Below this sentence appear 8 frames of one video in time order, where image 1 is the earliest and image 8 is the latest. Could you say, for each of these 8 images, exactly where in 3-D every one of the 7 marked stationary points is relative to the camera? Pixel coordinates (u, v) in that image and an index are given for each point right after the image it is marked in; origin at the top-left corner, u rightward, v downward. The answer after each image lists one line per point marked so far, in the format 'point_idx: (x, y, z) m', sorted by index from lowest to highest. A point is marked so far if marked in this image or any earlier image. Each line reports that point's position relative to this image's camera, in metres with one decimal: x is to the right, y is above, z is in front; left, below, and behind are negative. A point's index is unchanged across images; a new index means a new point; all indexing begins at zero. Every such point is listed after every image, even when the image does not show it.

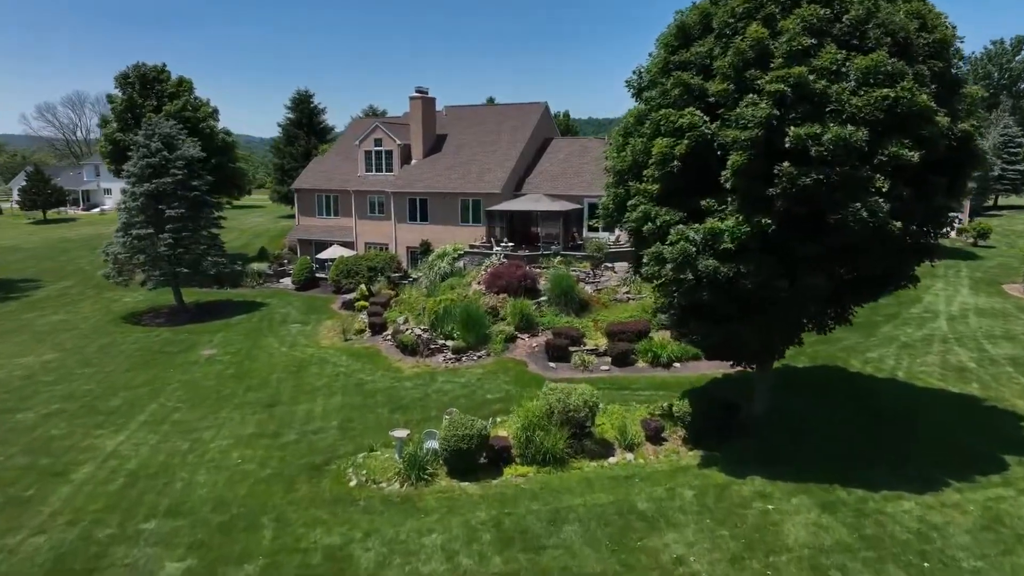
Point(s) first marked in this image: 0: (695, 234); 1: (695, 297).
0: (+4.0, +1.2, +15.4) m
1: (+4.1, -0.2, +15.8) m
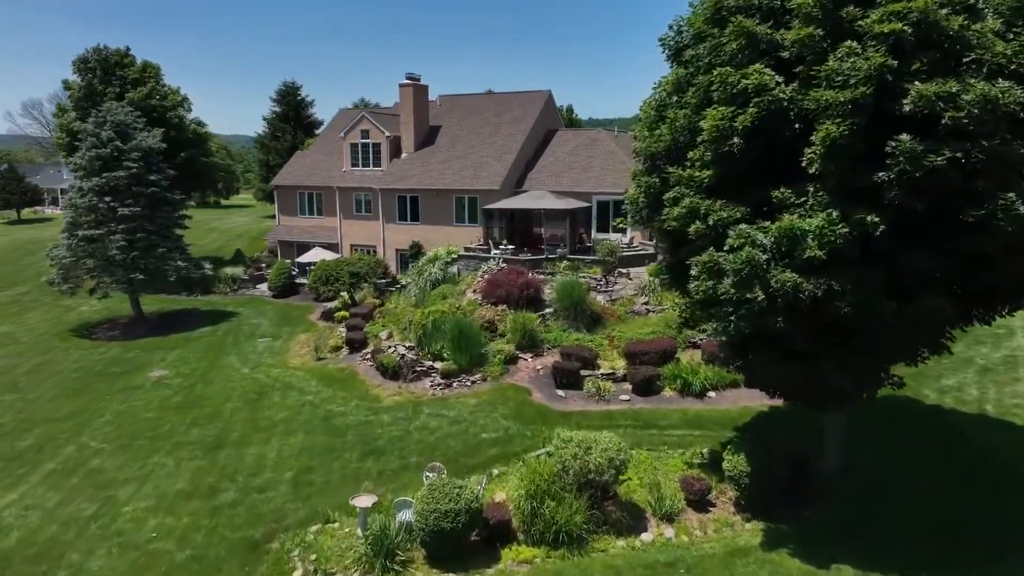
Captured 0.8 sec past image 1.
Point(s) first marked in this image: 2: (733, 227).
0: (+4.0, +0.8, +11.2) m
1: (+4.1, -0.6, +11.5) m
2: (+3.8, +1.0, +11.9) m
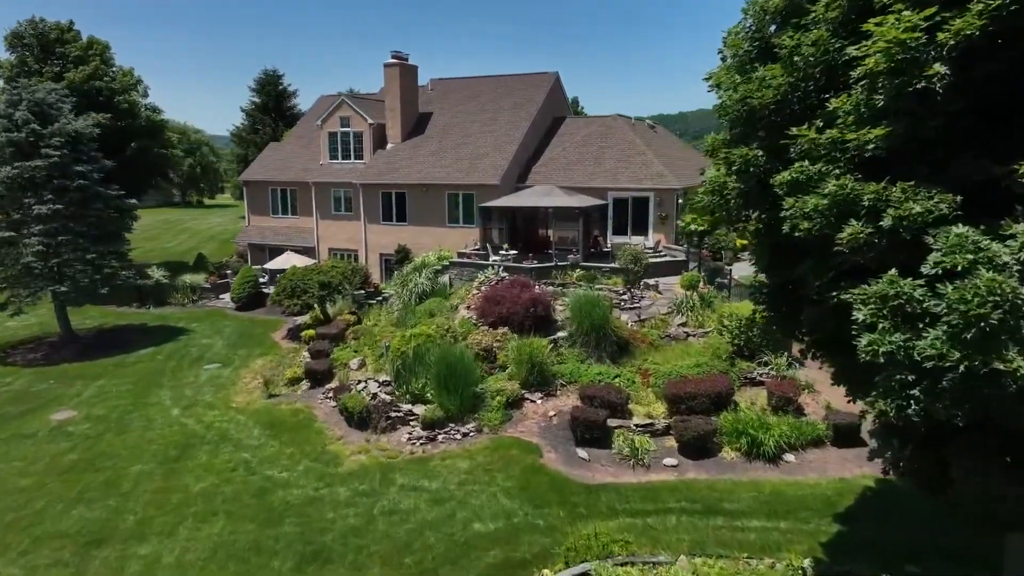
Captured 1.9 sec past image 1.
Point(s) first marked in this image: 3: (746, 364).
0: (+4.1, +0.3, +5.7) m
1: (+4.3, -1.1, +6.1) m
2: (+3.9, +0.5, +6.5) m
3: (+6.3, -2.1, +18.9) m
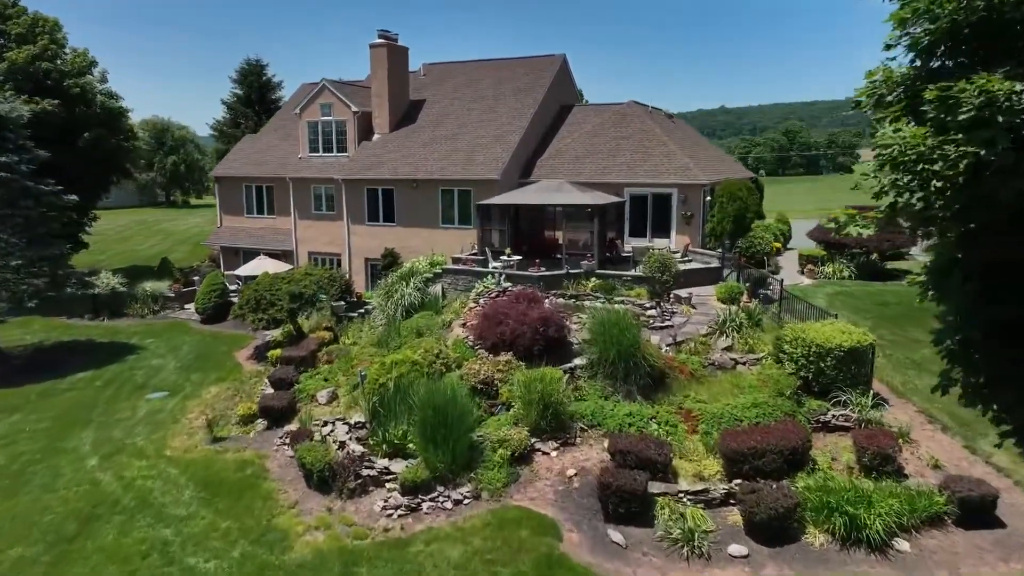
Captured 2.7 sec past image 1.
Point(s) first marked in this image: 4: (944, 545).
0: (+4.3, -0.1, +1.6) m
1: (+4.4, -1.5, +2.0) m
2: (+4.1, +0.2, +2.4) m
3: (+6.4, -2.4, +14.8) m
4: (+6.7, -4.0, +10.9) m
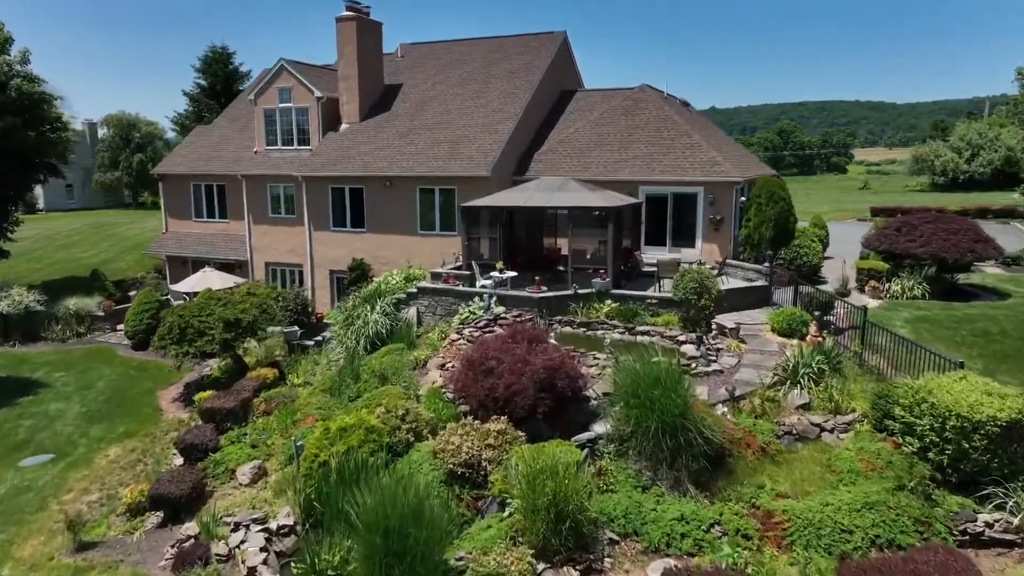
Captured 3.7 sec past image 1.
0: (+4.4, -0.7, -3.2) m
1: (+4.5, -2.1, -2.8) m
2: (+4.2, -0.5, -2.4) m
3: (+6.4, -3.1, +10.0) m
4: (+6.7, -4.6, +6.1) m
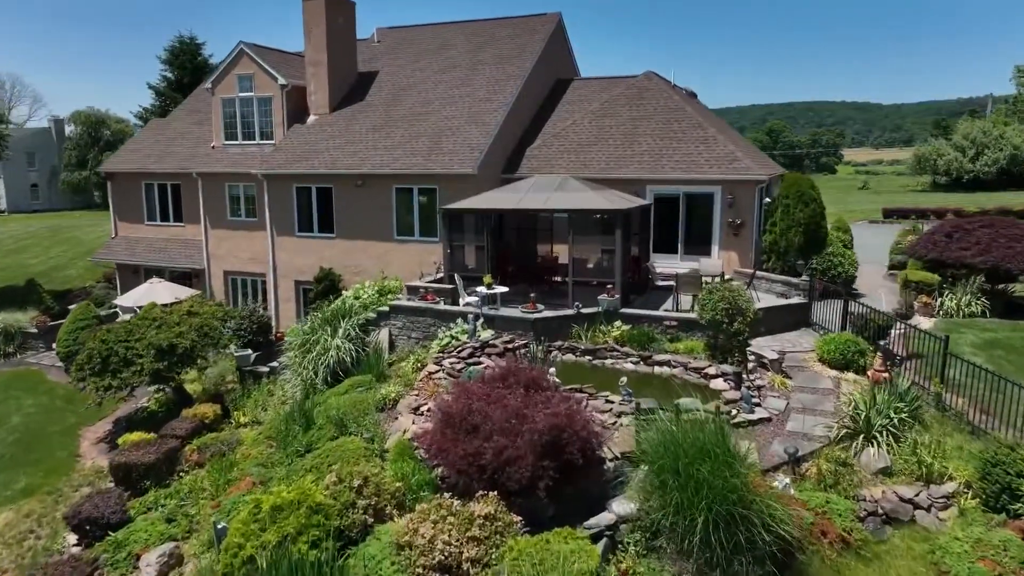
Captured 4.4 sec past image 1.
0: (+4.6, -1.1, -6.2) m
1: (+4.7, -2.5, -5.8) m
2: (+4.3, -0.9, -5.4) m
3: (+6.3, -3.5, +7.0) m
4: (+6.7, -5.0, +3.1) m
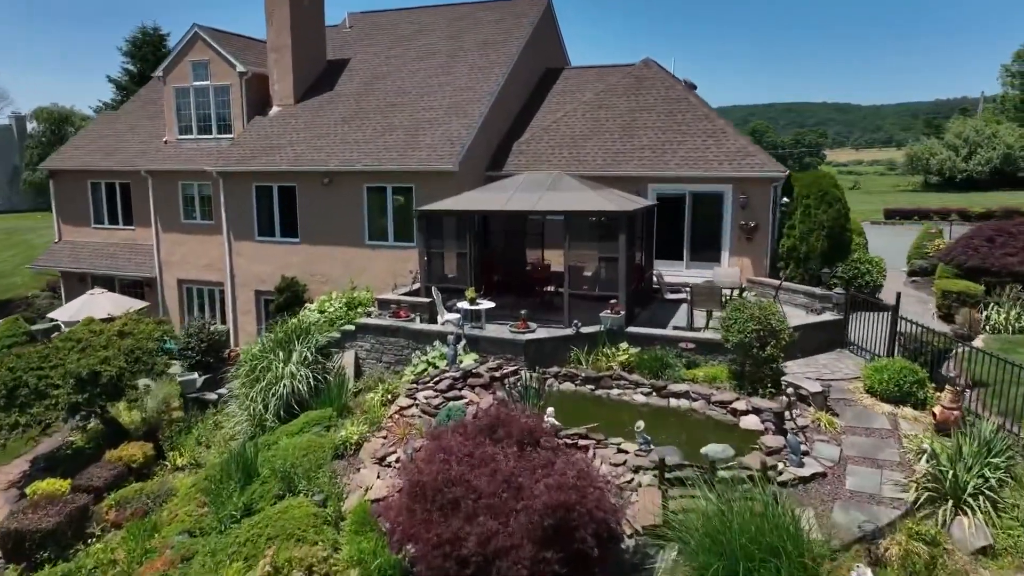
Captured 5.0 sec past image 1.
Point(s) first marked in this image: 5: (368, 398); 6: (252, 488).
0: (+4.8, -1.4, -8.4) m
1: (+4.9, -2.8, -8.1) m
2: (+4.5, -1.1, -7.7) m
3: (+6.3, -3.7, +4.8) m
4: (+6.8, -5.3, +1.0) m
5: (-2.6, -1.9, +12.7) m
6: (-3.7, -2.9, +10.1) m
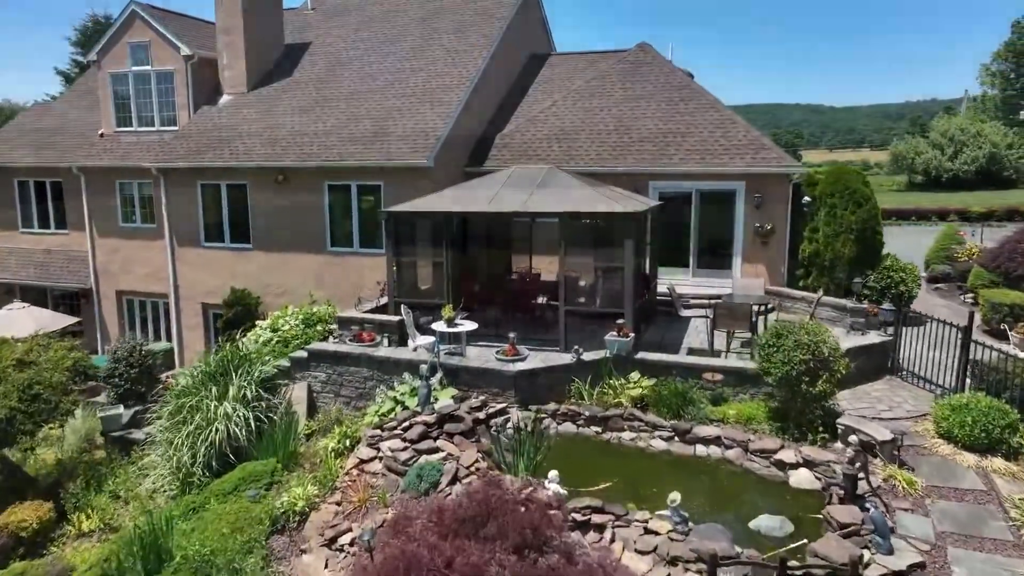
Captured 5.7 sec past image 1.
0: (+5.3, -1.6, -10.7) m
1: (+5.4, -3.0, -10.3) m
2: (+5.0, -1.4, -9.9) m
3: (+6.3, -4.0, +2.7) m
4: (+7.0, -5.5, -1.2) m
5: (-2.8, -2.2, +10.3) m
6: (-3.8, -3.2, +7.6) m
